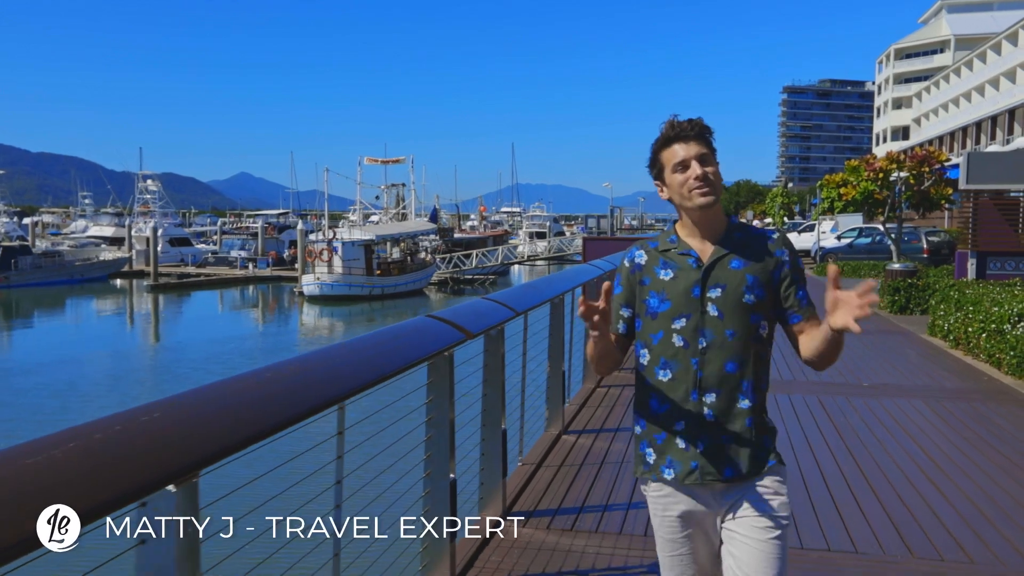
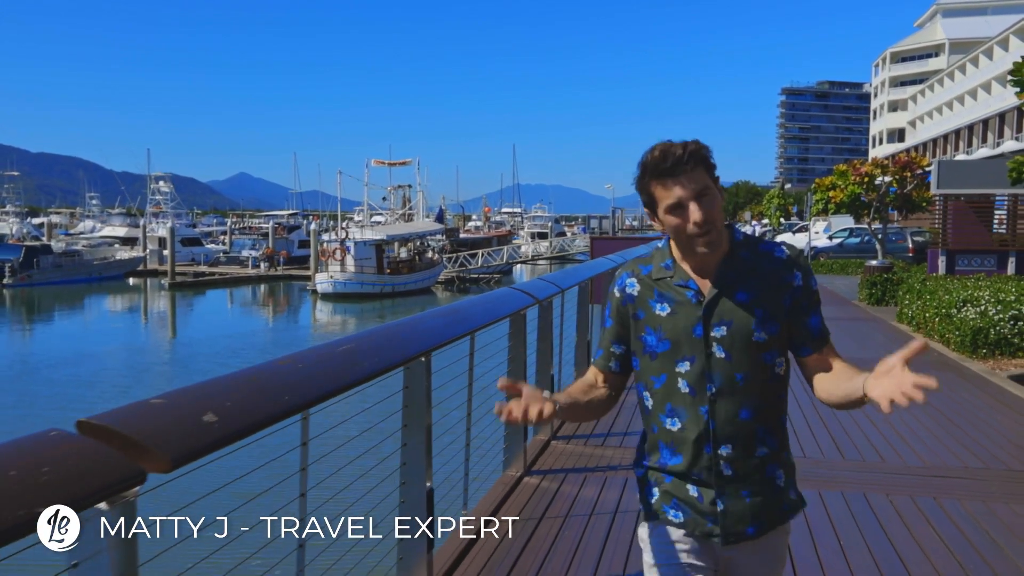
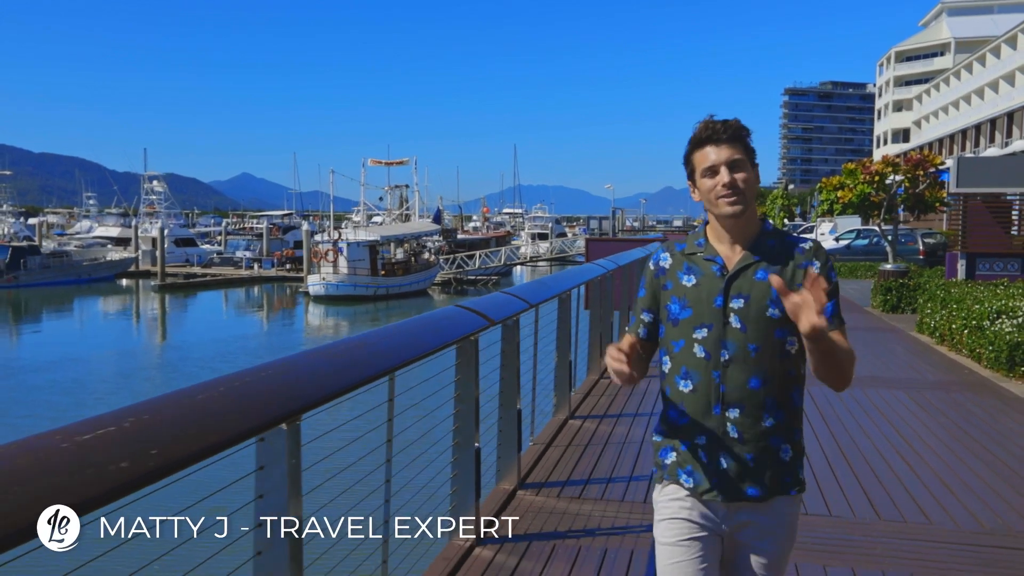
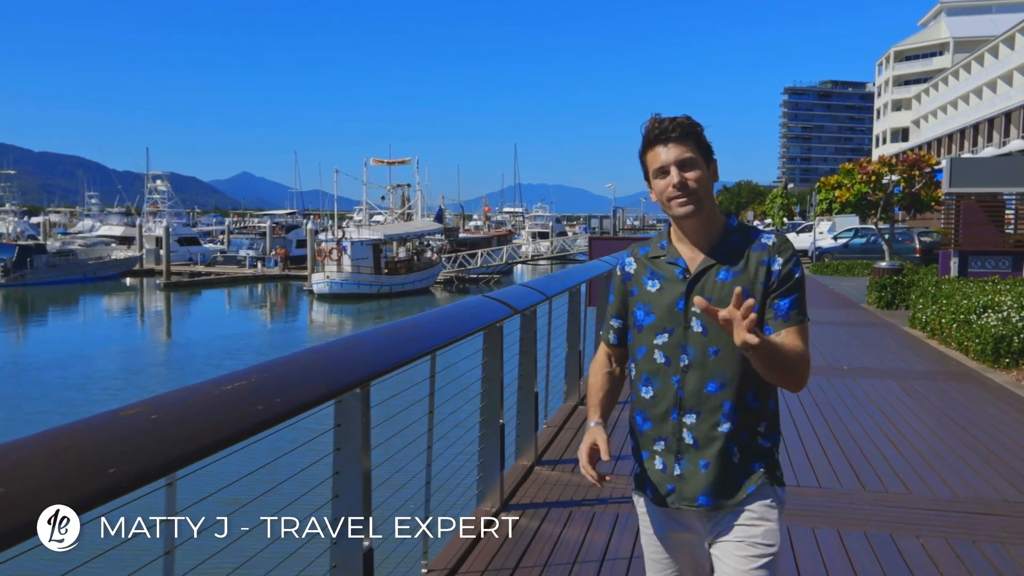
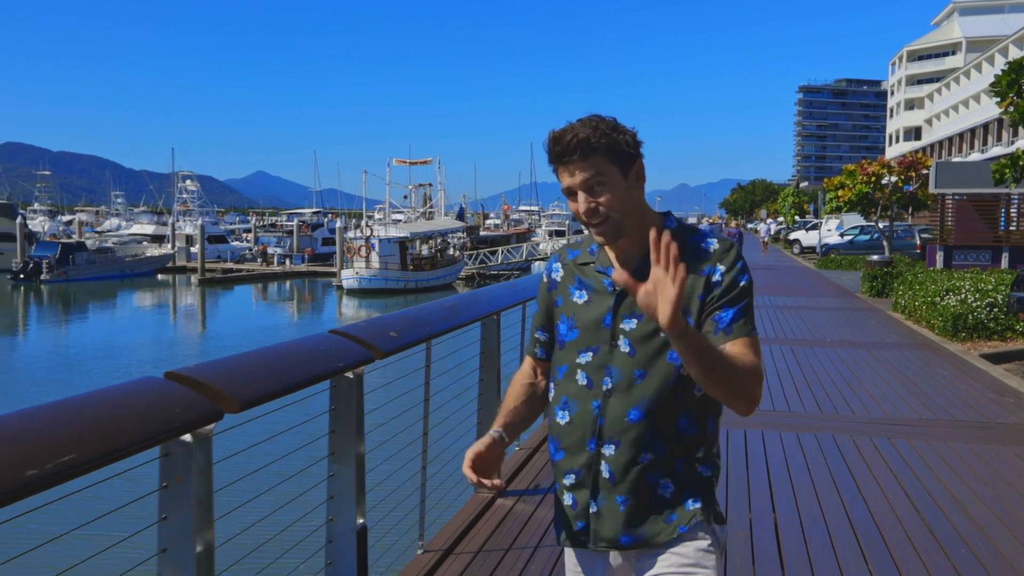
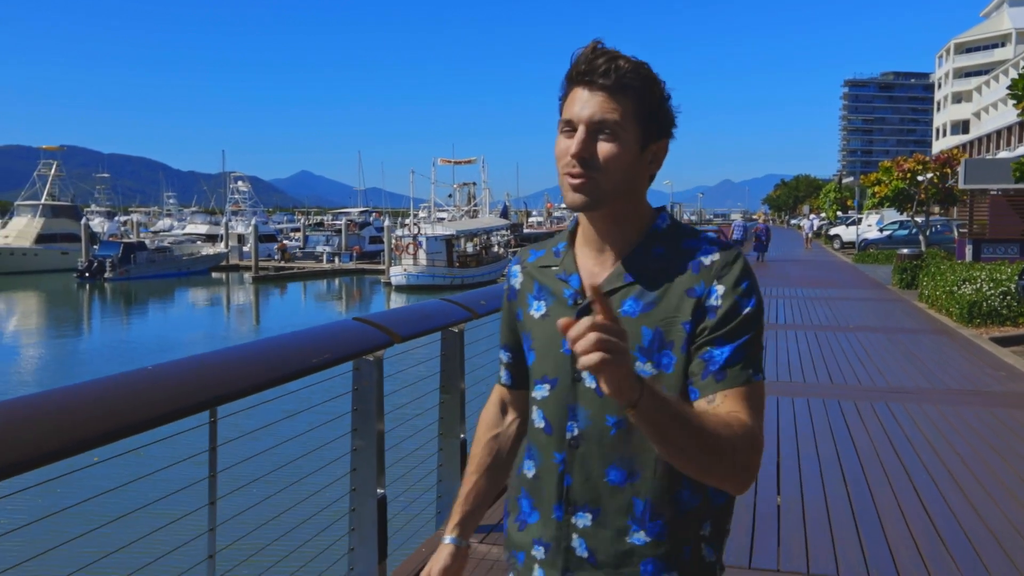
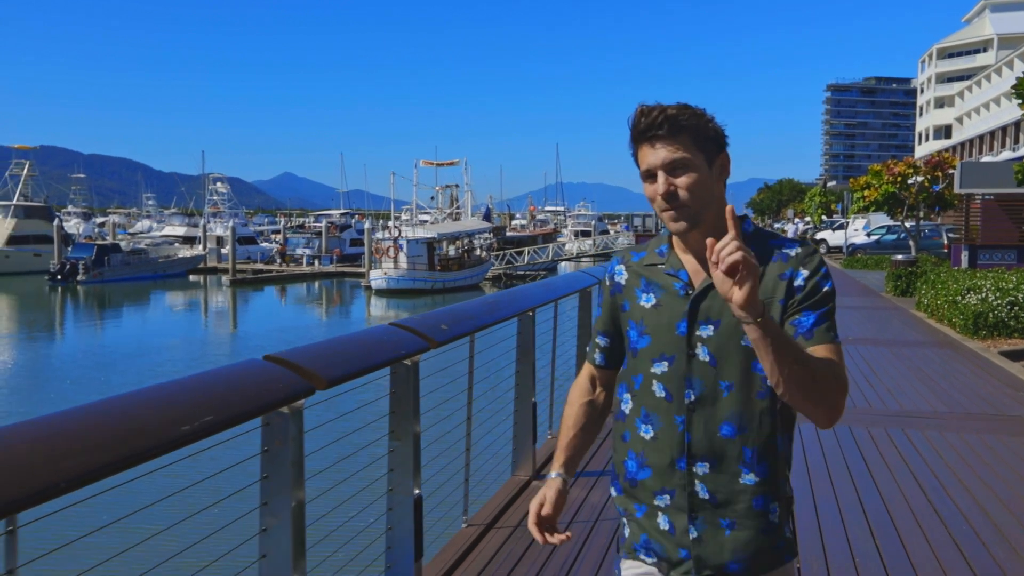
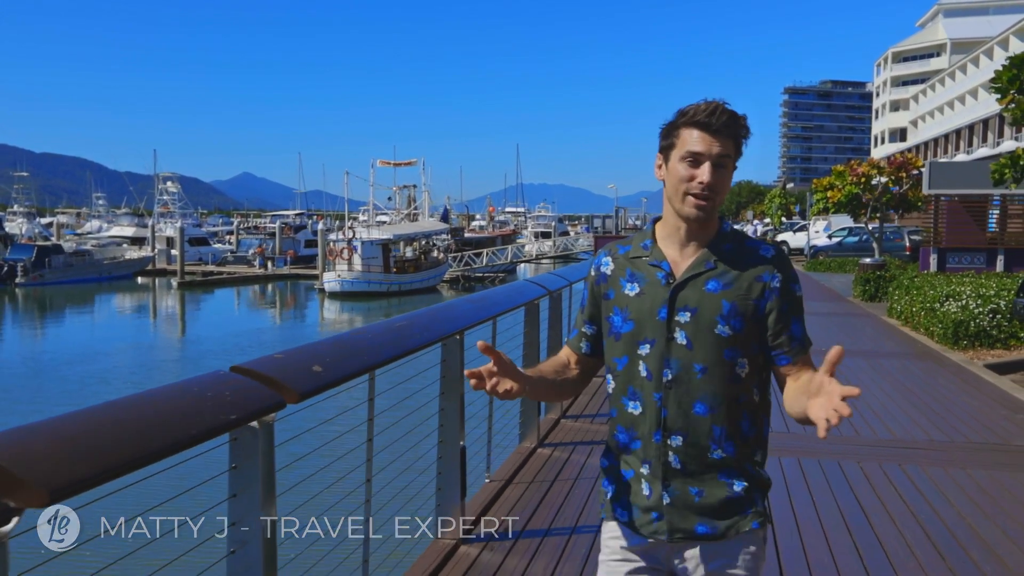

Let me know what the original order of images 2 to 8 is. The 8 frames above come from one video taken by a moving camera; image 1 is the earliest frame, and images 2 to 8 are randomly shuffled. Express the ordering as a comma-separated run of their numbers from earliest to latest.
3, 4, 2, 8, 5, 7, 6
